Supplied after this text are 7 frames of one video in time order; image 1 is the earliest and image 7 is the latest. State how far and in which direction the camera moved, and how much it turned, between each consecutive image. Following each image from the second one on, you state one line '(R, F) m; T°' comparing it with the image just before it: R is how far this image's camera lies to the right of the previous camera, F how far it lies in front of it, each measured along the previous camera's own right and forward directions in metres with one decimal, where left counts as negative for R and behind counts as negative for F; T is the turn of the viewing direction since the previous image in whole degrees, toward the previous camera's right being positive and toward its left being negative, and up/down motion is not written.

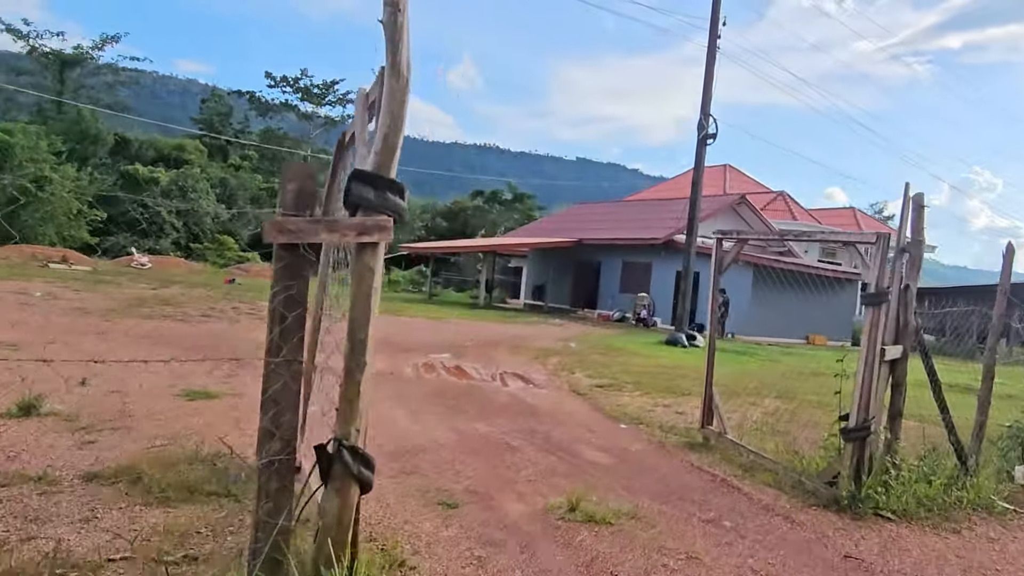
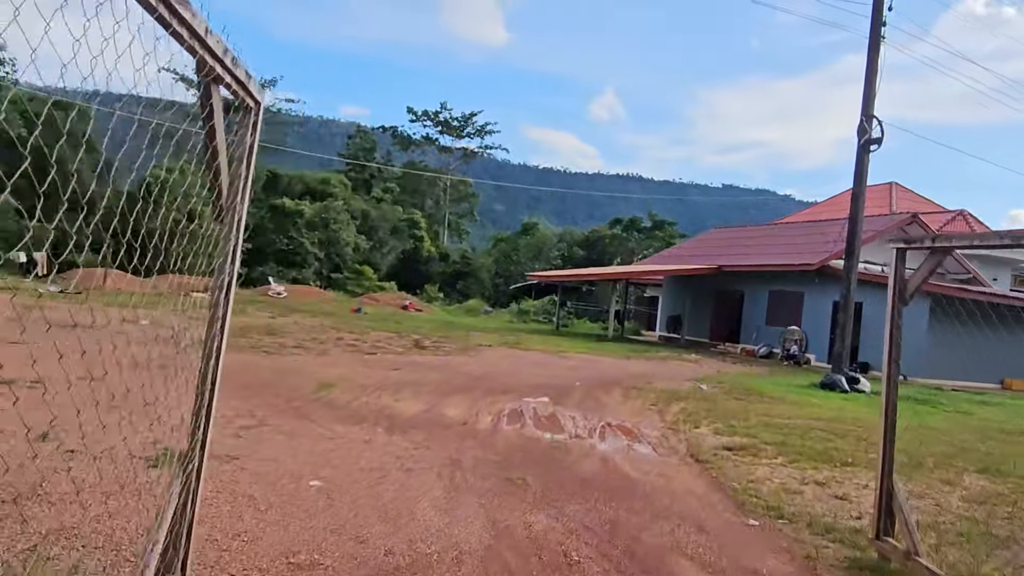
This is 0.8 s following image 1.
(+0.4, +1.7) m; -11°
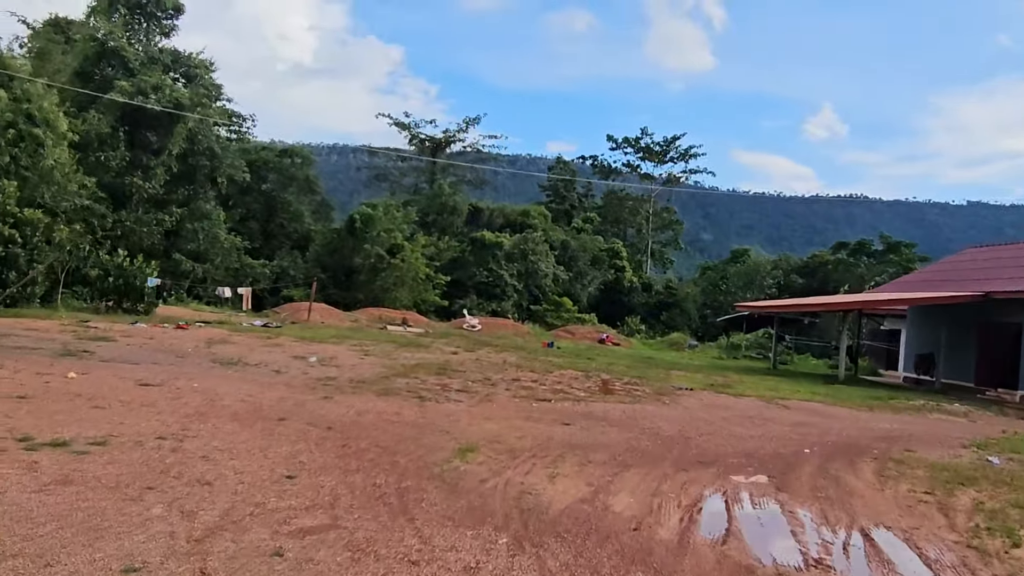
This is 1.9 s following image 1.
(+0.1, +2.1) m; -16°
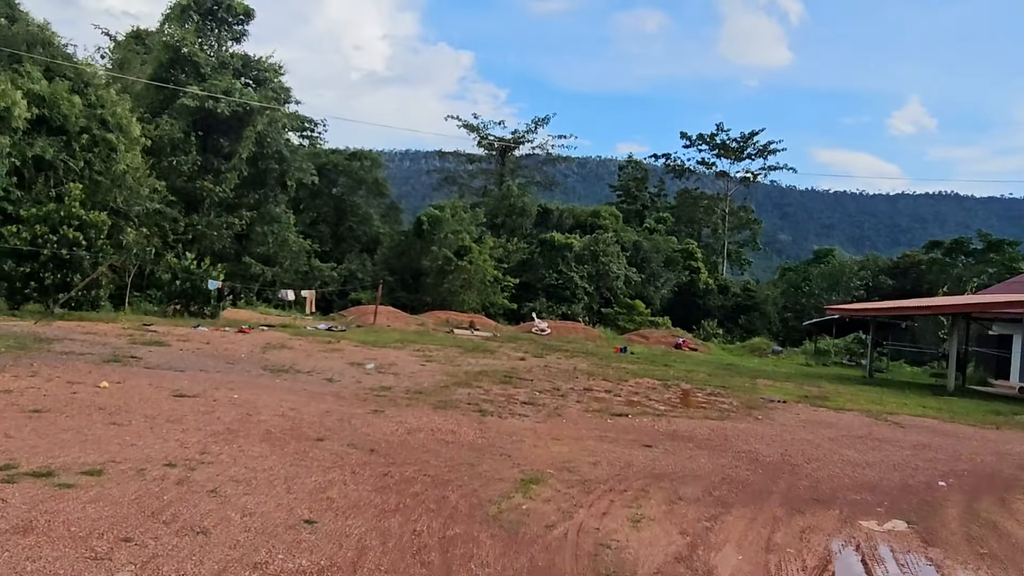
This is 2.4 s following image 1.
(0.0, +1.0) m; -5°
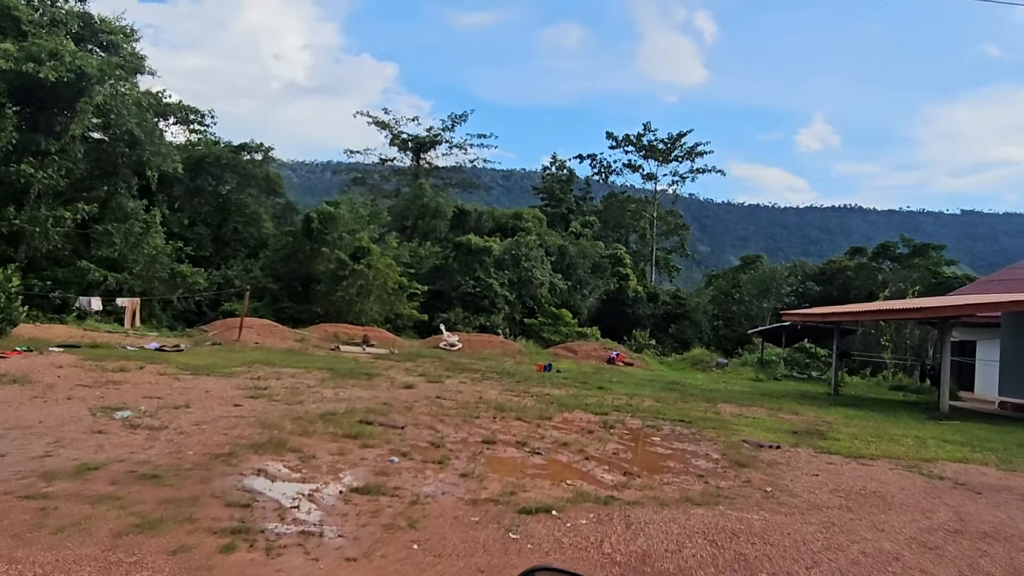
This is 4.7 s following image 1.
(+0.7, +4.3) m; +6°
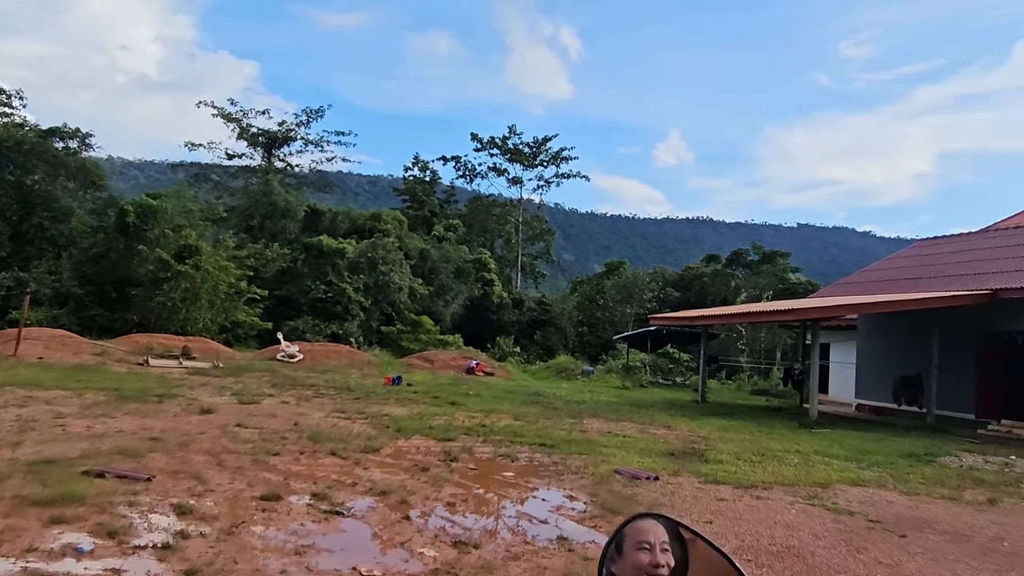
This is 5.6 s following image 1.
(+0.5, +2.0) m; +10°
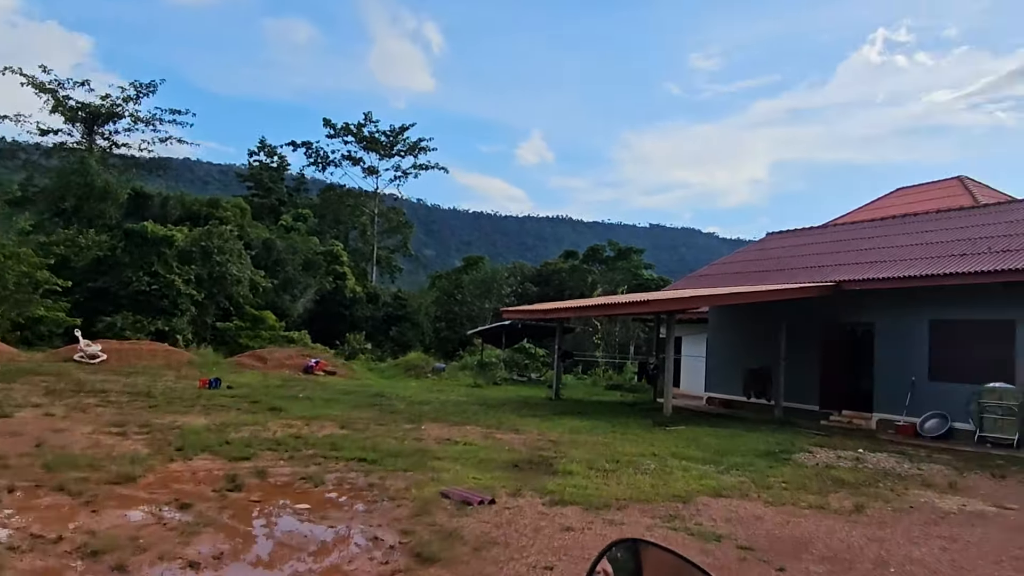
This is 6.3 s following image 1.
(+0.5, +1.4) m; +11°
